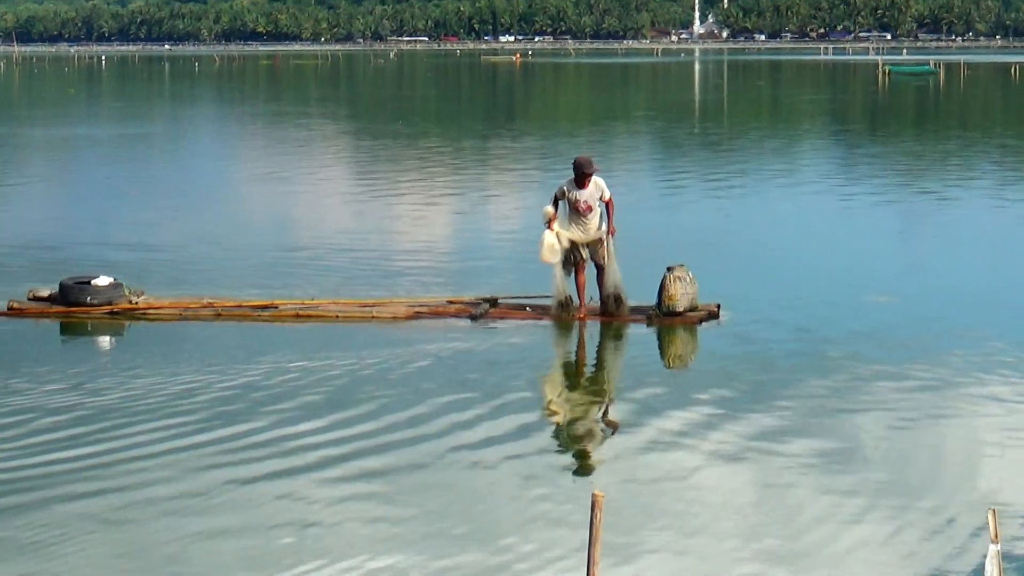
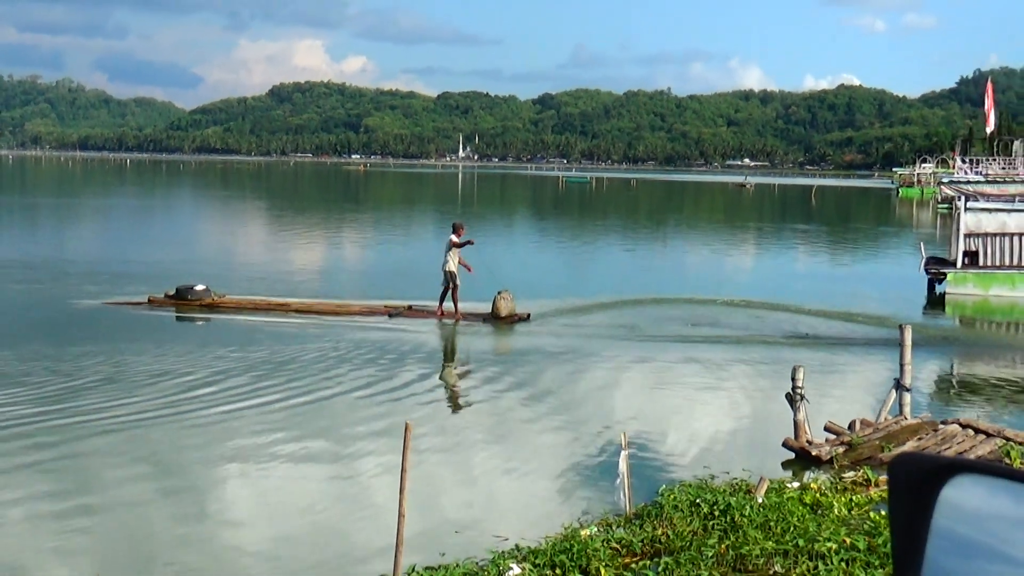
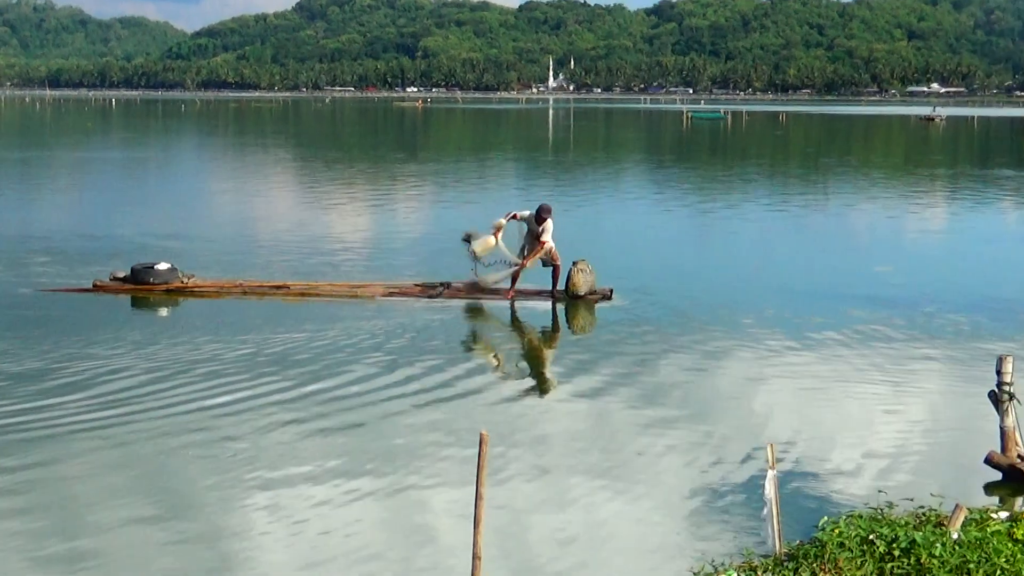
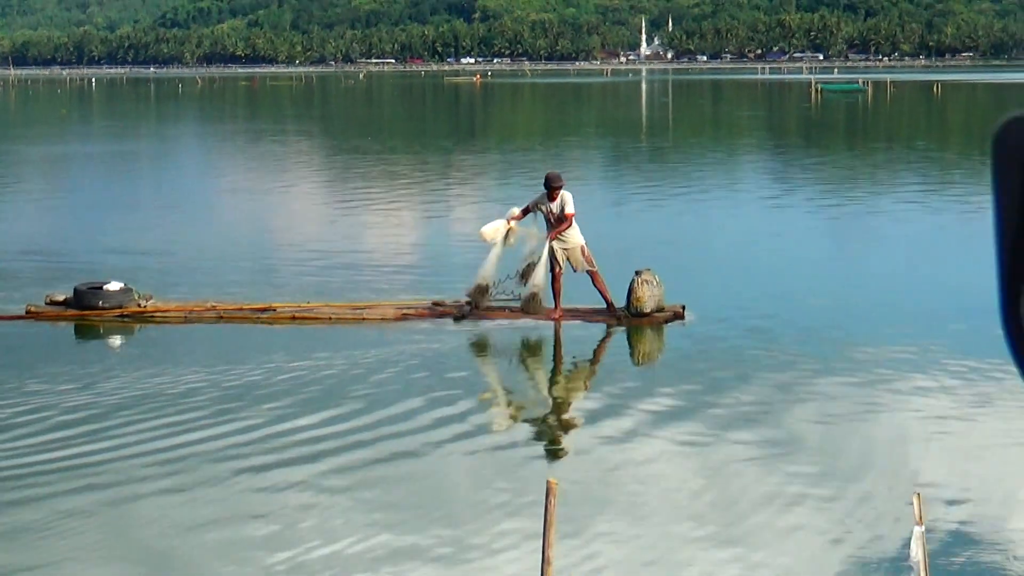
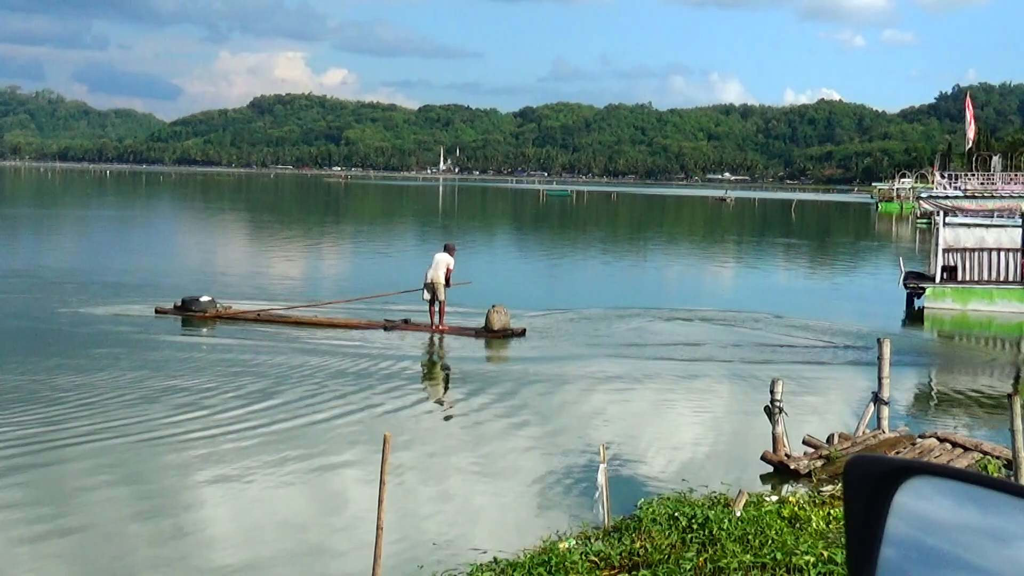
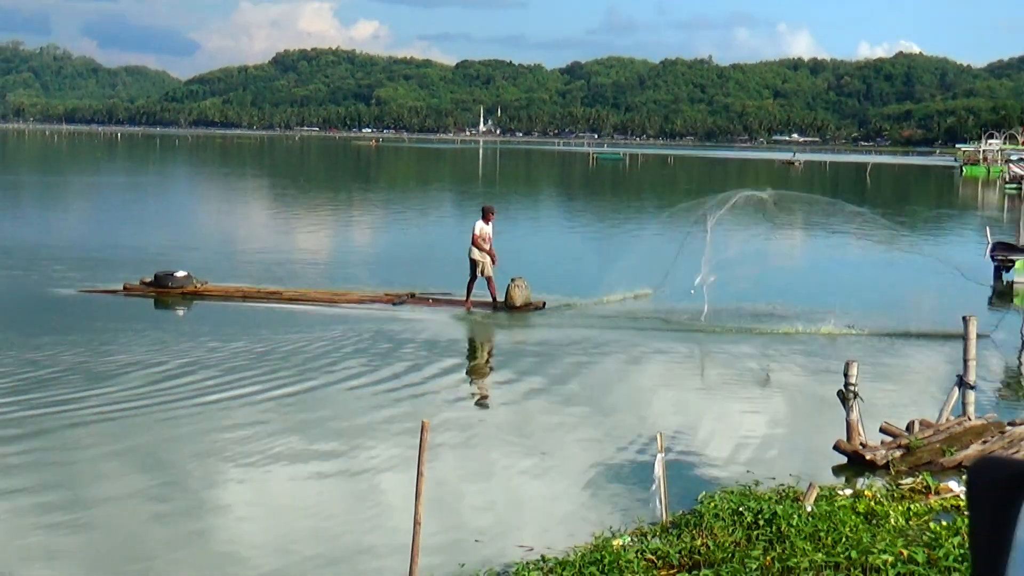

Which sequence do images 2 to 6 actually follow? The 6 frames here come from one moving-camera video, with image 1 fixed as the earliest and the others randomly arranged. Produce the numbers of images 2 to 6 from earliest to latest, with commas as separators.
4, 3, 6, 2, 5
